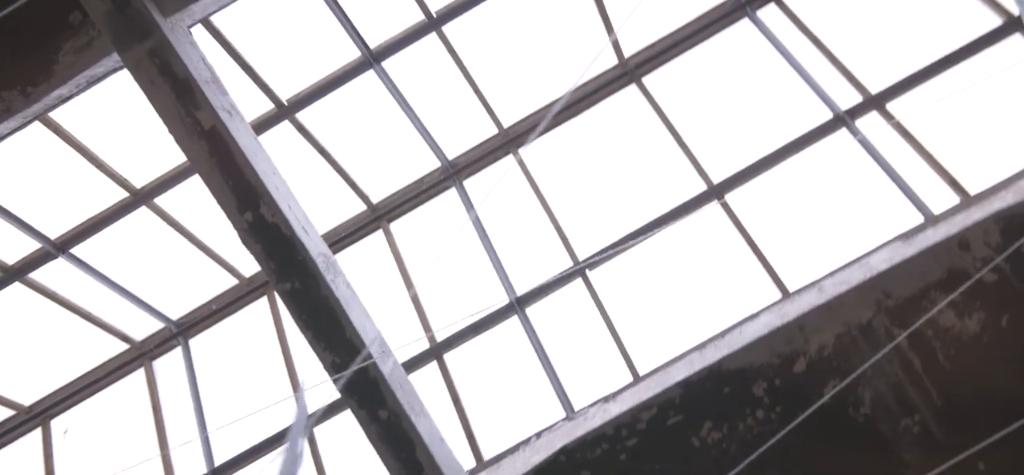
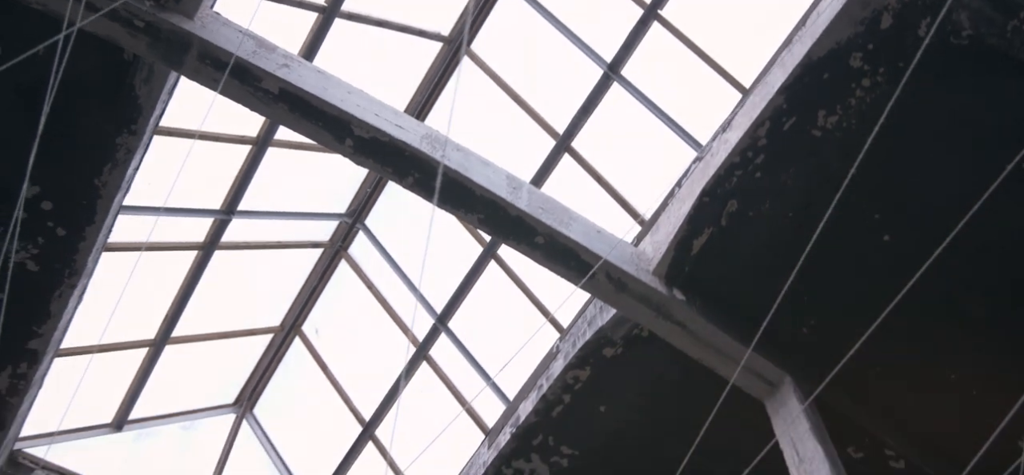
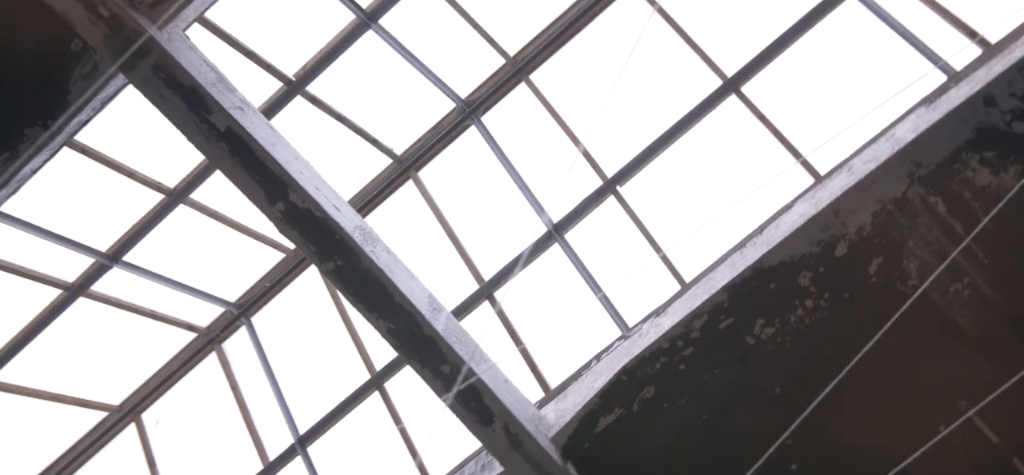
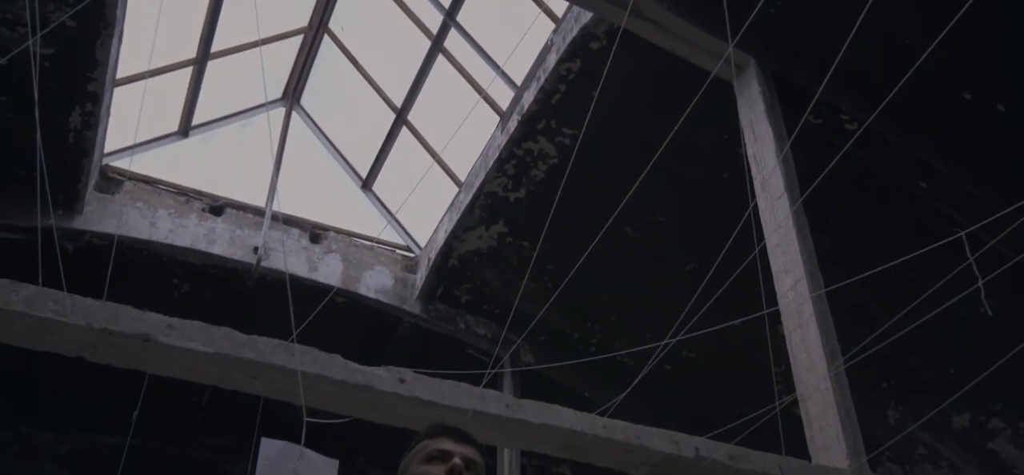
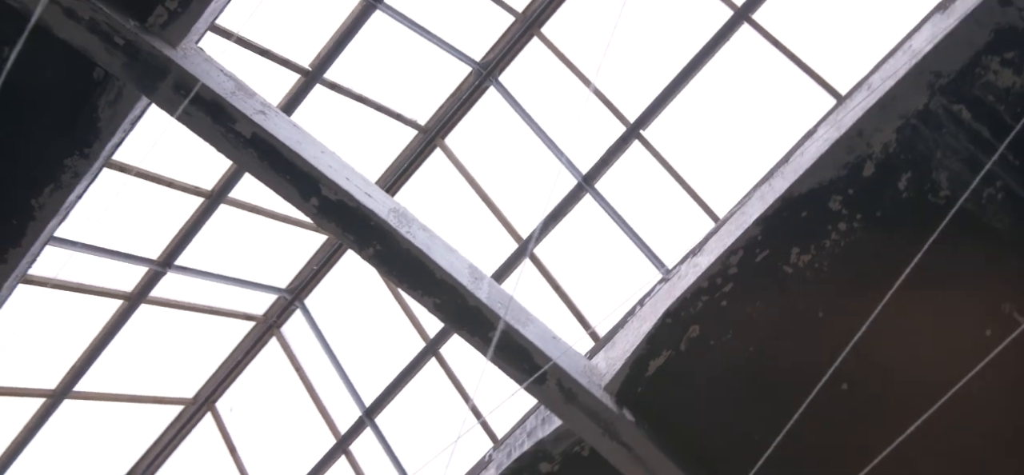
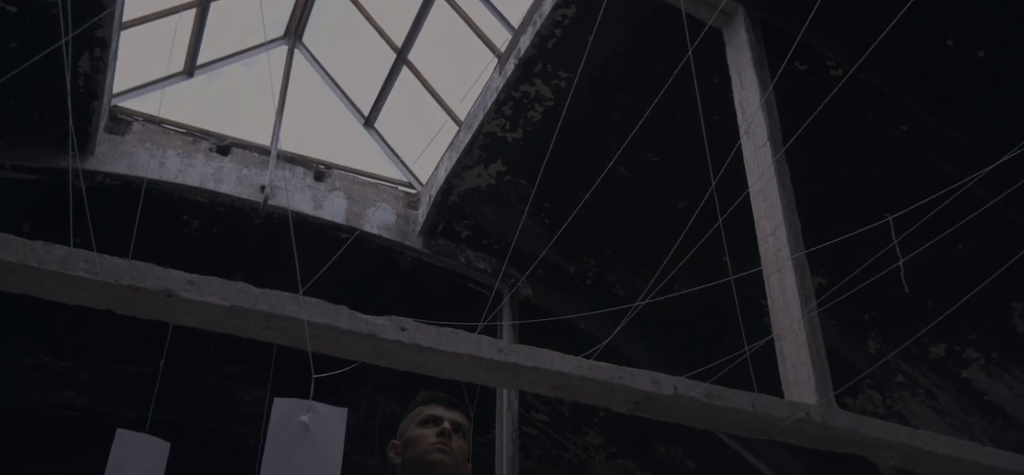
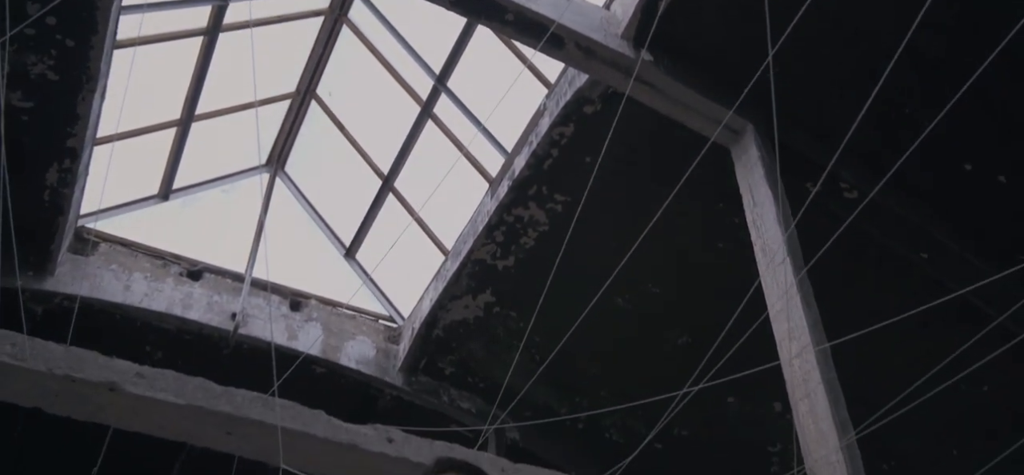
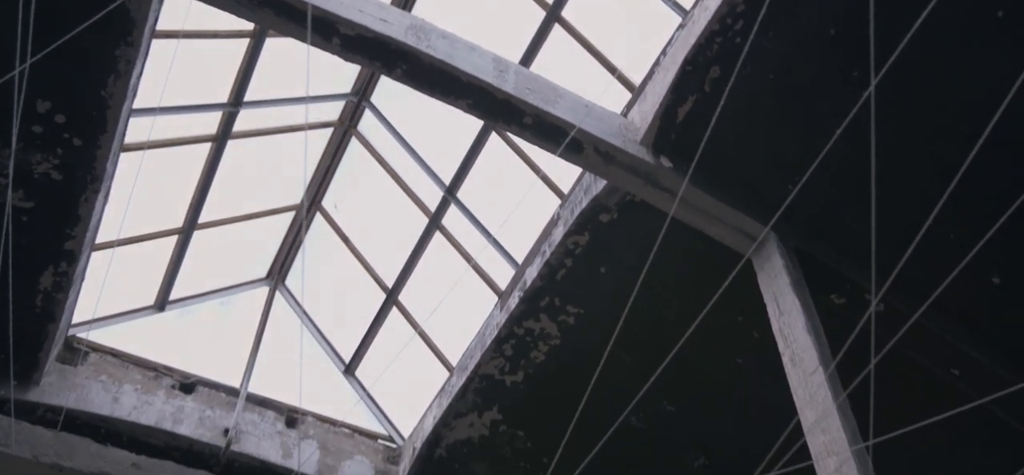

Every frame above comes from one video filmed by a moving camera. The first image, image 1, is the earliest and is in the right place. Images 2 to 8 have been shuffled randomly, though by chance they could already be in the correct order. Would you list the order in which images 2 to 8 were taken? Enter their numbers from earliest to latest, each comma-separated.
3, 5, 2, 8, 7, 4, 6
